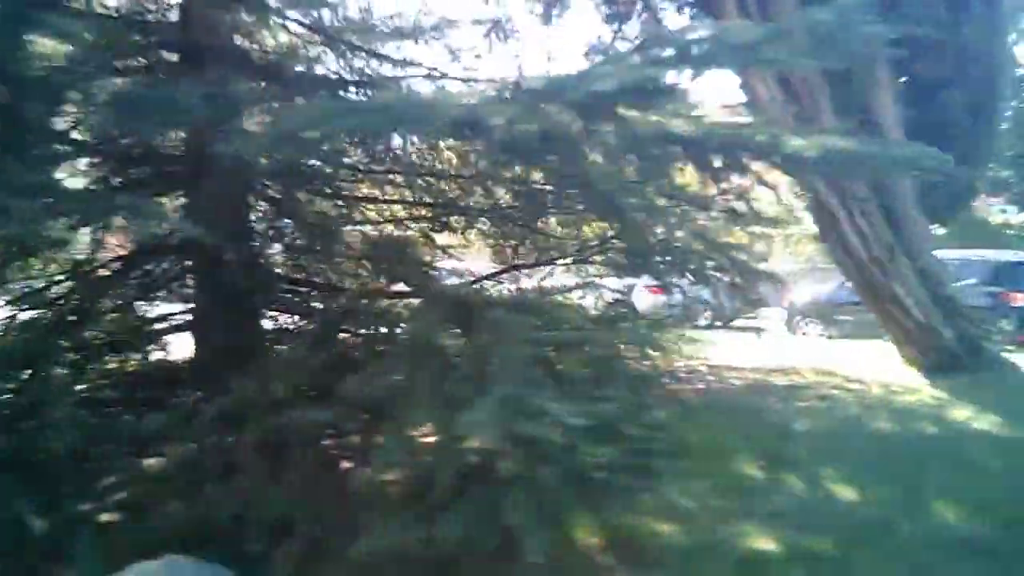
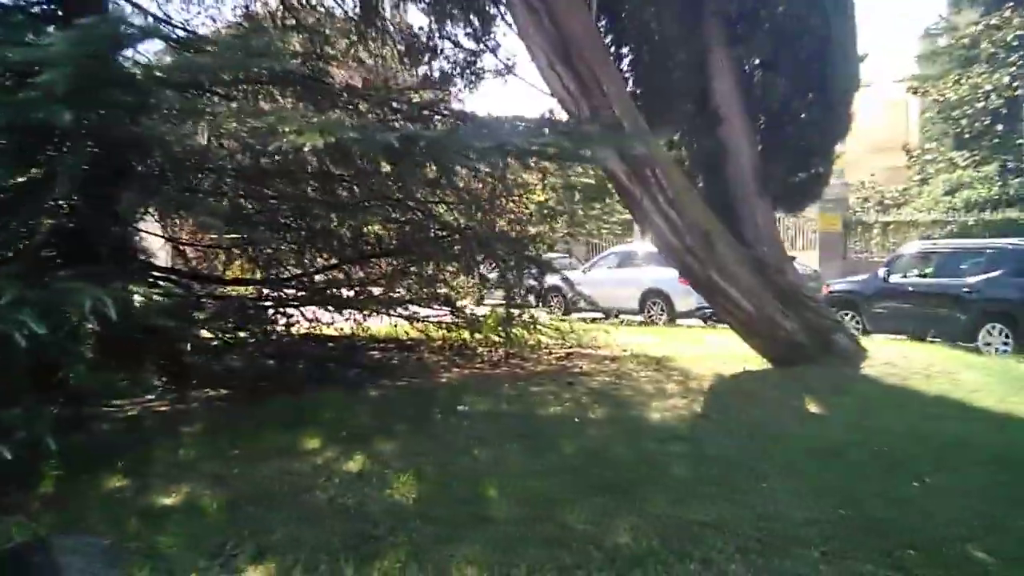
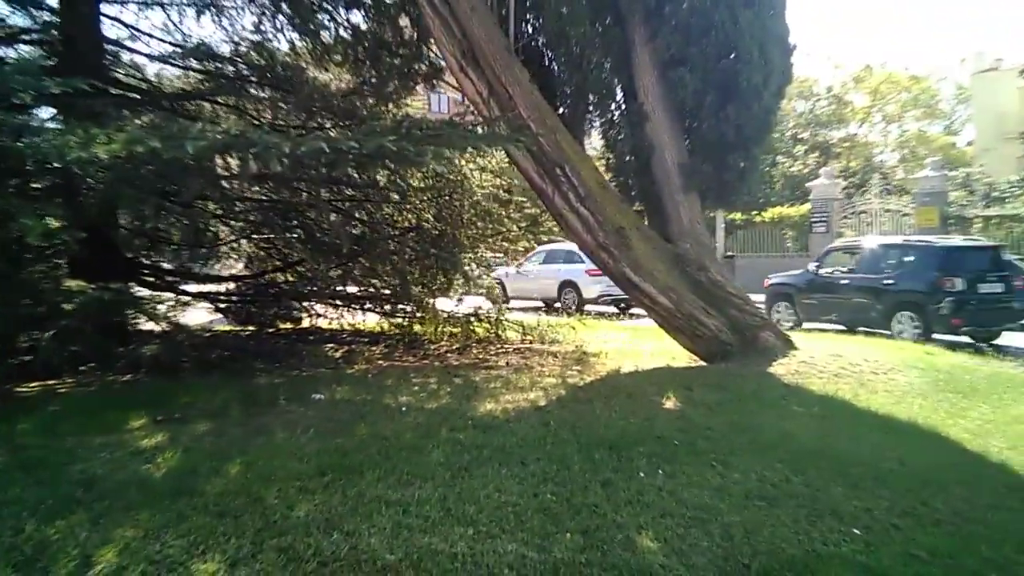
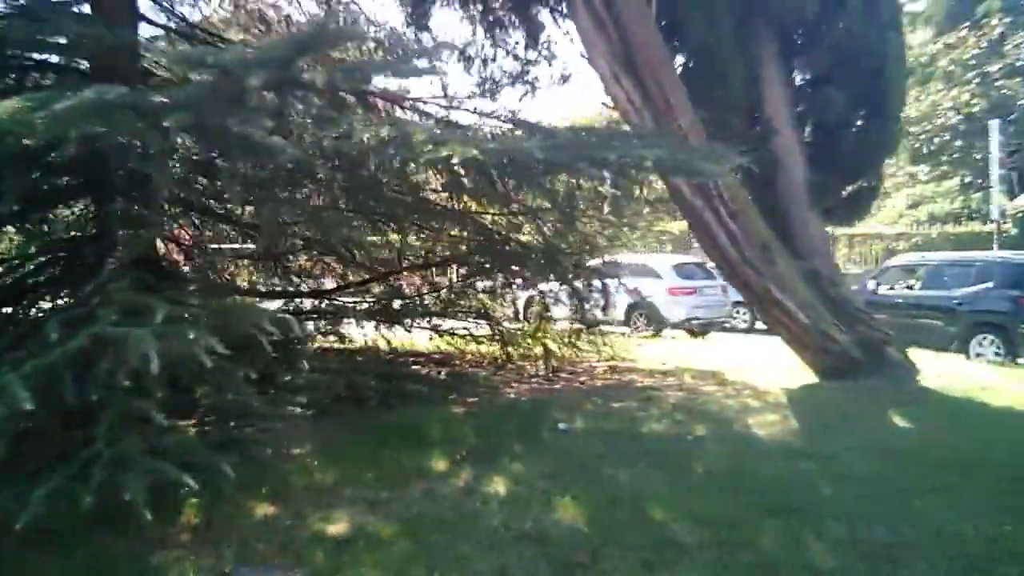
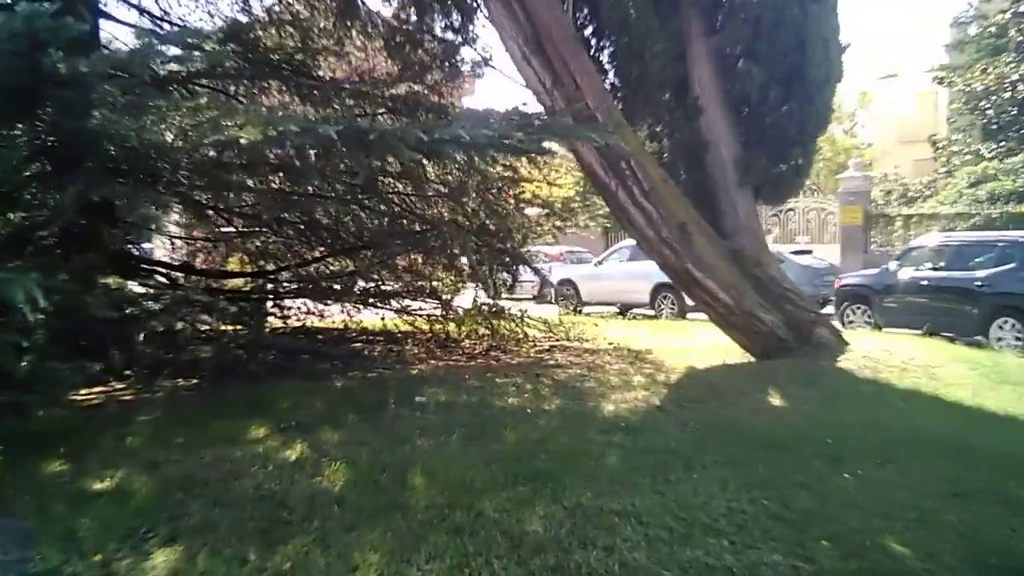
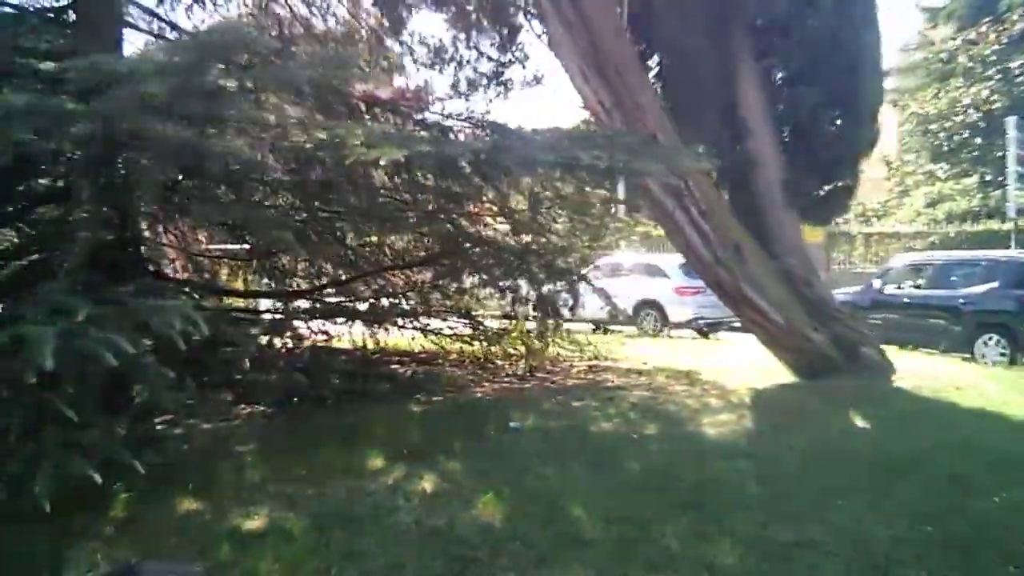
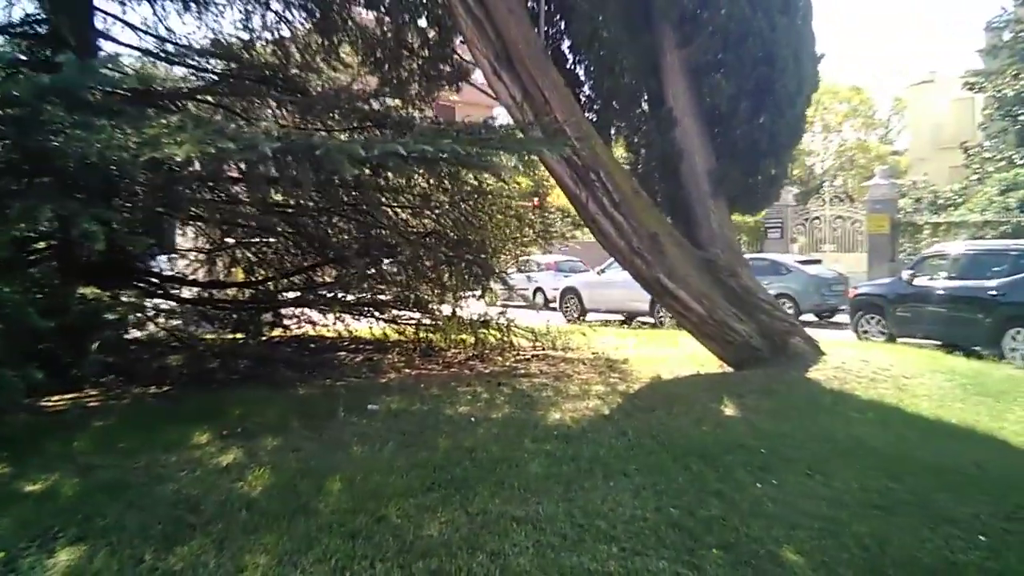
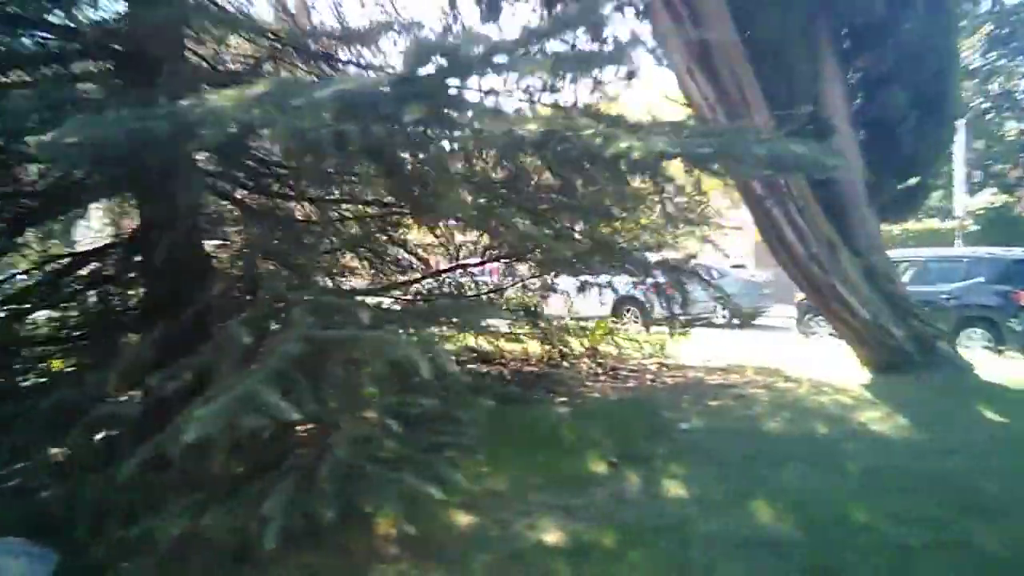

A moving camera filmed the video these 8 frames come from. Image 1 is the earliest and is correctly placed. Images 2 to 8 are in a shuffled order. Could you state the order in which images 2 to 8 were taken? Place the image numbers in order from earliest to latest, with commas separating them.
8, 4, 6, 2, 5, 7, 3
